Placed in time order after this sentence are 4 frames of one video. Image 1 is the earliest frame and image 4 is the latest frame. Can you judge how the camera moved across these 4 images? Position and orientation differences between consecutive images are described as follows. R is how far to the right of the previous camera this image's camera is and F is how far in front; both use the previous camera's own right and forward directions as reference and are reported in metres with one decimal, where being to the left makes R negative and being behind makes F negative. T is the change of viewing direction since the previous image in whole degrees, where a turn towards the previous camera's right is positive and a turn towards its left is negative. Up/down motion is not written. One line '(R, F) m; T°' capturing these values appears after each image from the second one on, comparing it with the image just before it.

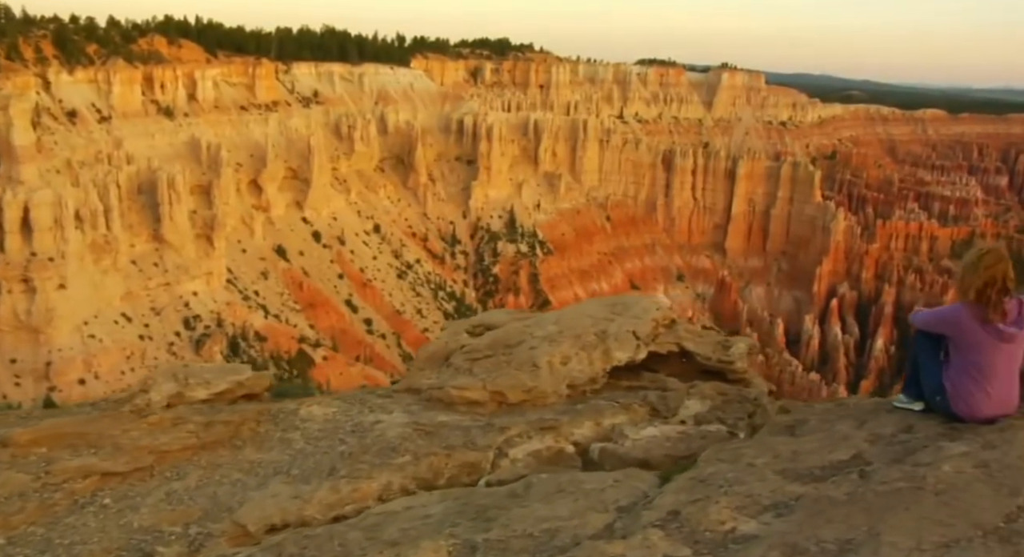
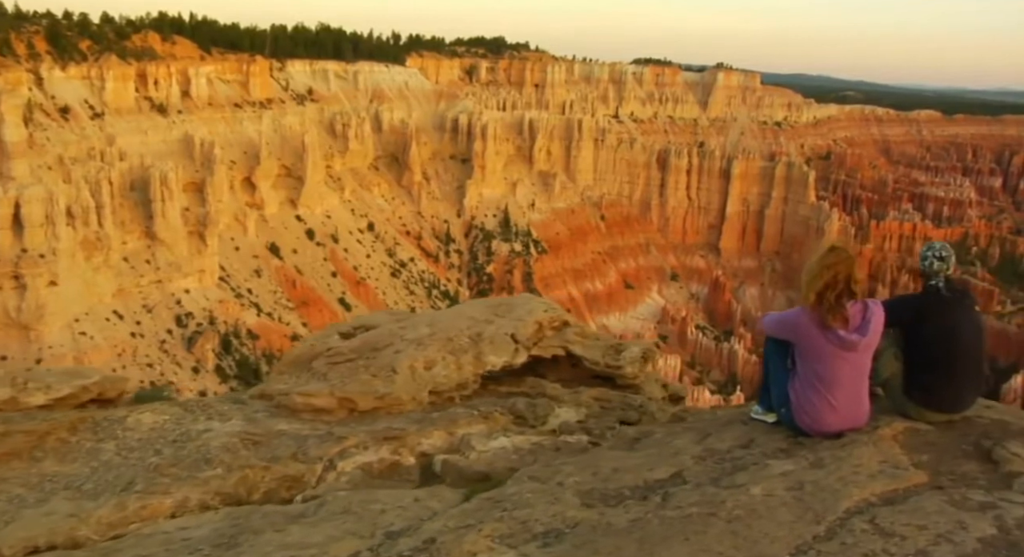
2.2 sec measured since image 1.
(+1.2, +0.5) m; 0°
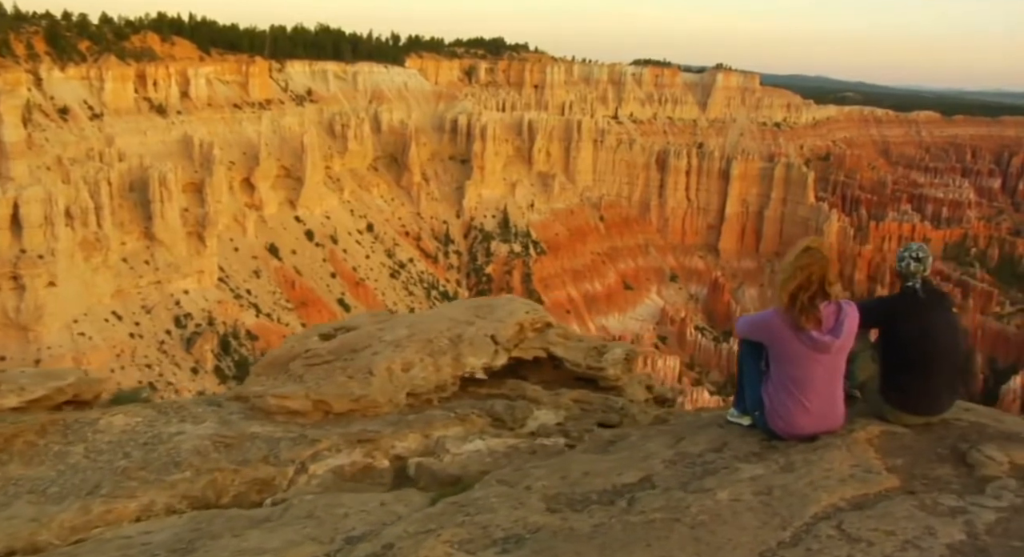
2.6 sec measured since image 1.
(+0.2, +0.1) m; 0°
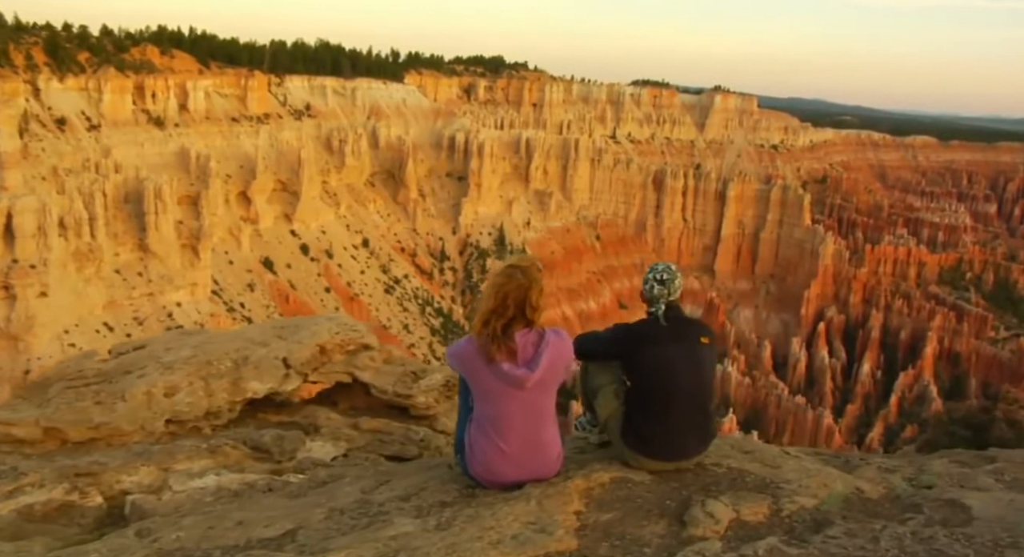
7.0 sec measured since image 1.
(+1.8, +0.6) m; 0°
